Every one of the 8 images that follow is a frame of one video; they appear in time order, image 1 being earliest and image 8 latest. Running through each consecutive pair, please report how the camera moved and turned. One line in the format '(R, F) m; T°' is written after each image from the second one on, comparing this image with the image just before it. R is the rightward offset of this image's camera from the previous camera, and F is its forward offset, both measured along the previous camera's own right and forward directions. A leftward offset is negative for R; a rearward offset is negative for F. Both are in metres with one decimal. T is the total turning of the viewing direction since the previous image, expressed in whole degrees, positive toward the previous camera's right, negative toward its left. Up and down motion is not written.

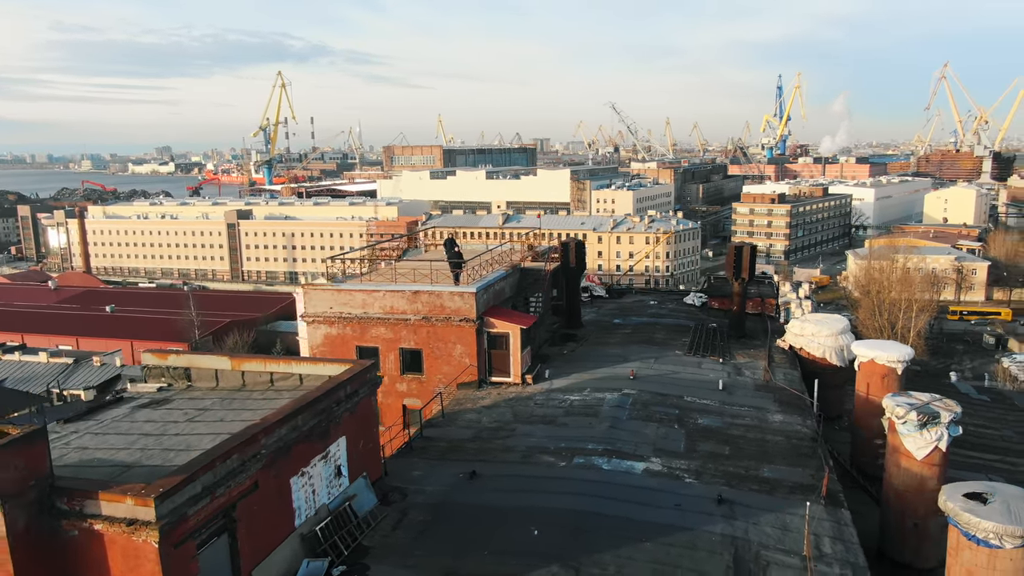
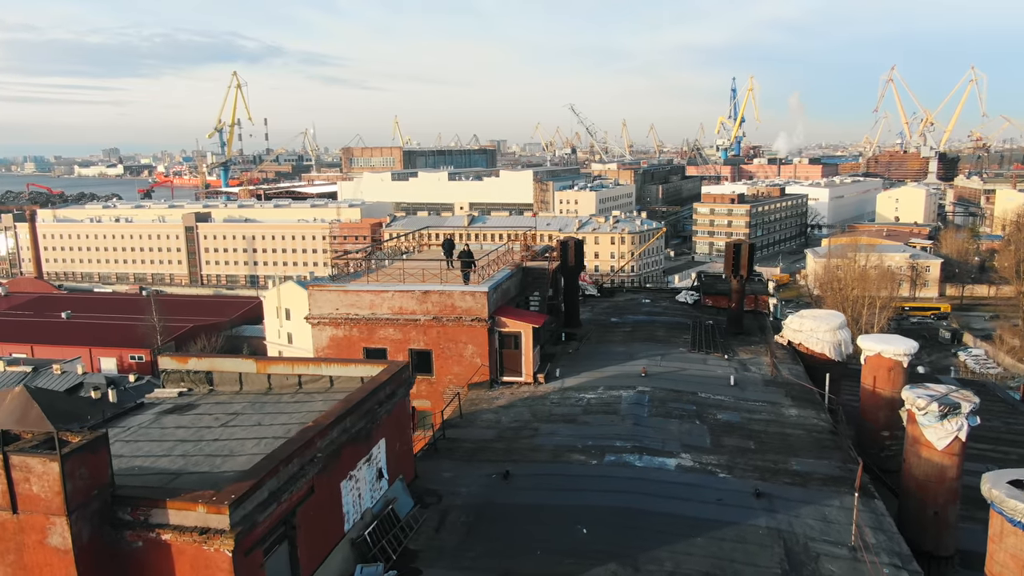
(-0.7, +0.1) m; +3°
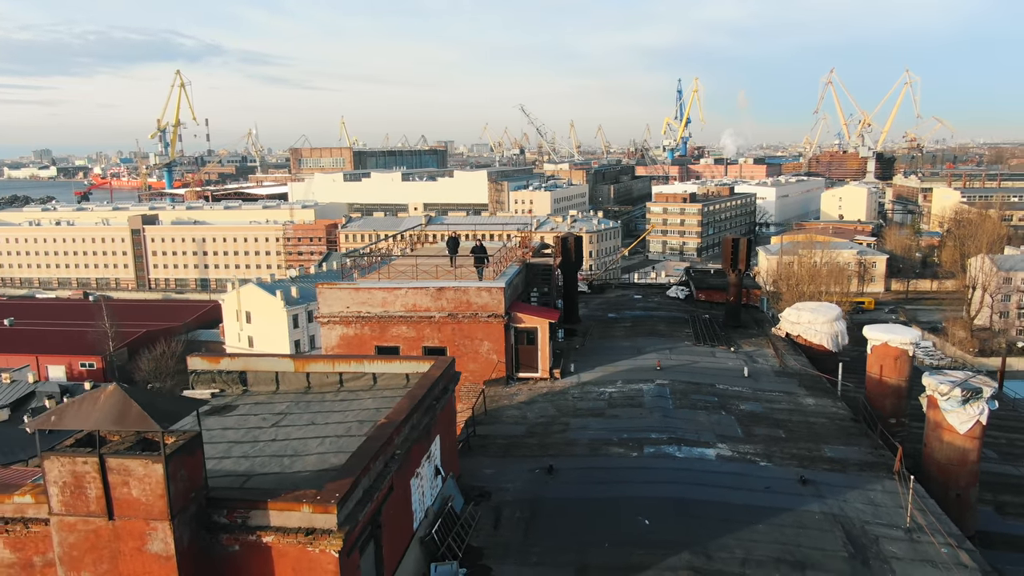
(-0.8, +0.1) m; +4°
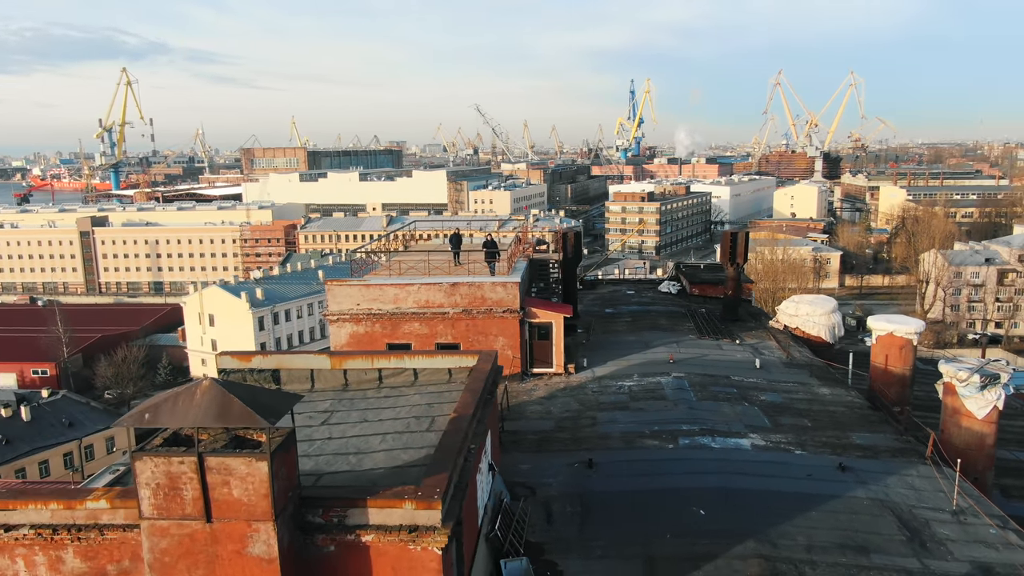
(-0.7, +0.1) m; +3°
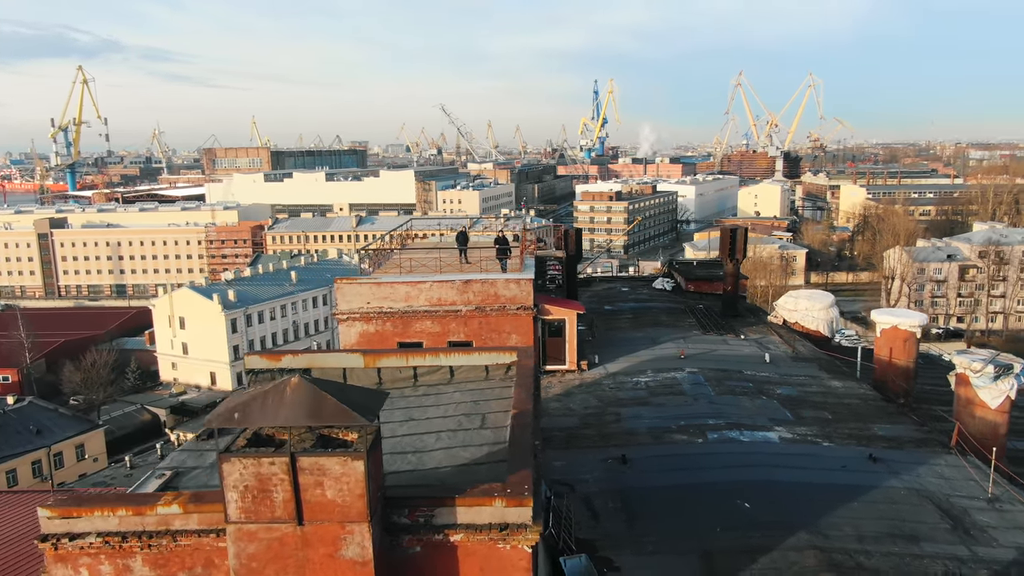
(-0.6, +0.1) m; +3°
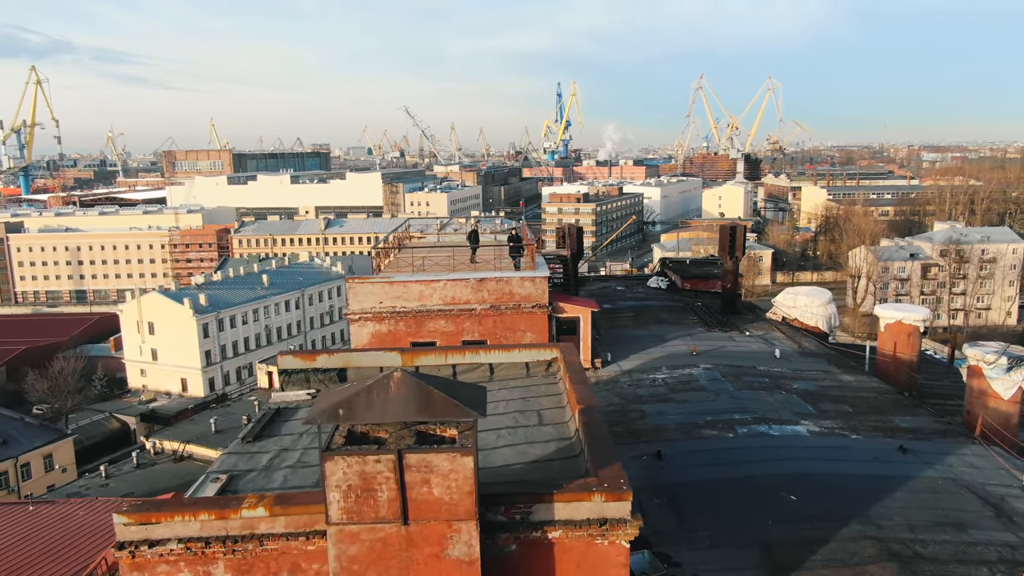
(-0.6, +0.1) m; +3°
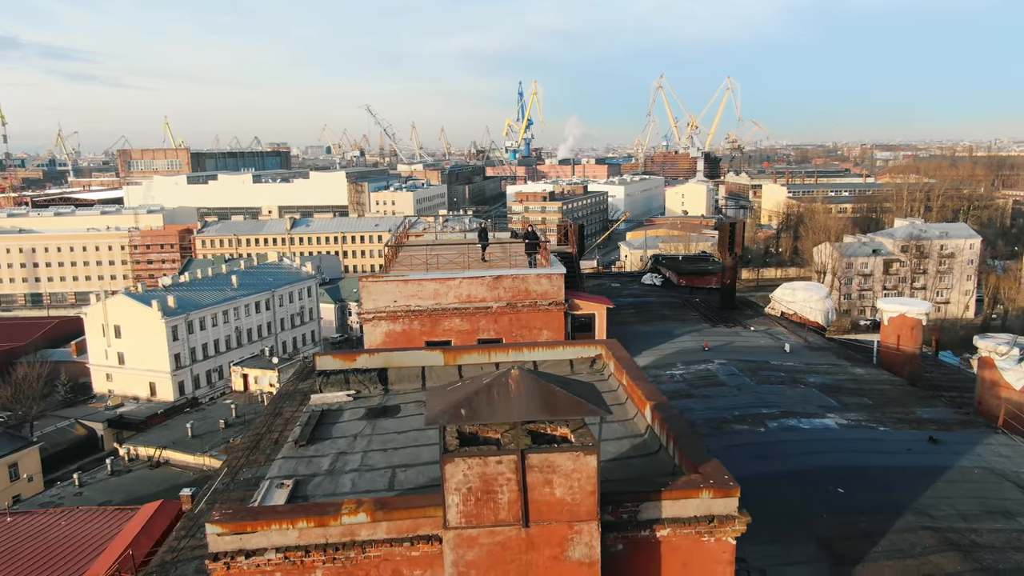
(-0.6, +0.1) m; +3°
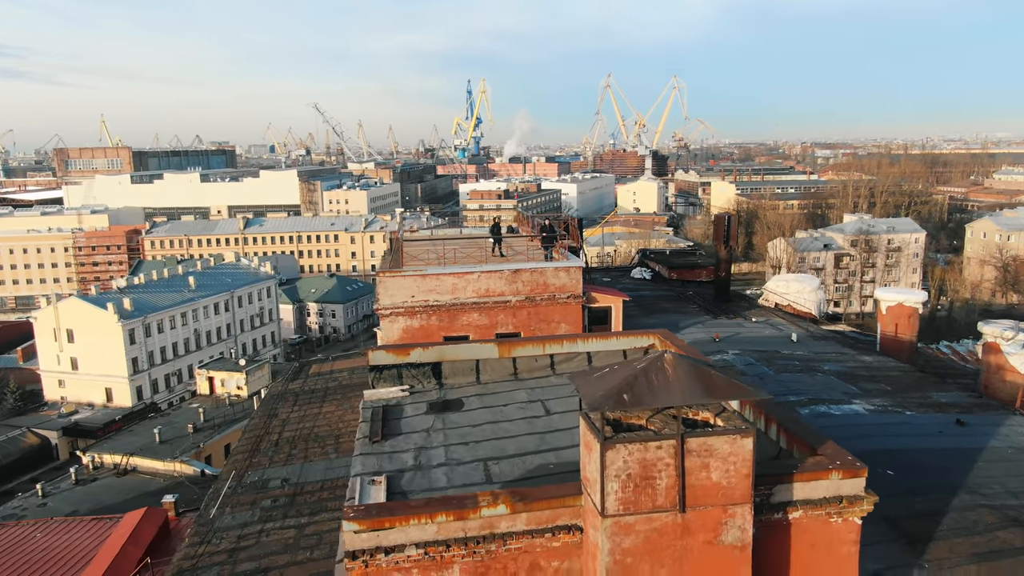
(-0.8, +0.1) m; +4°
